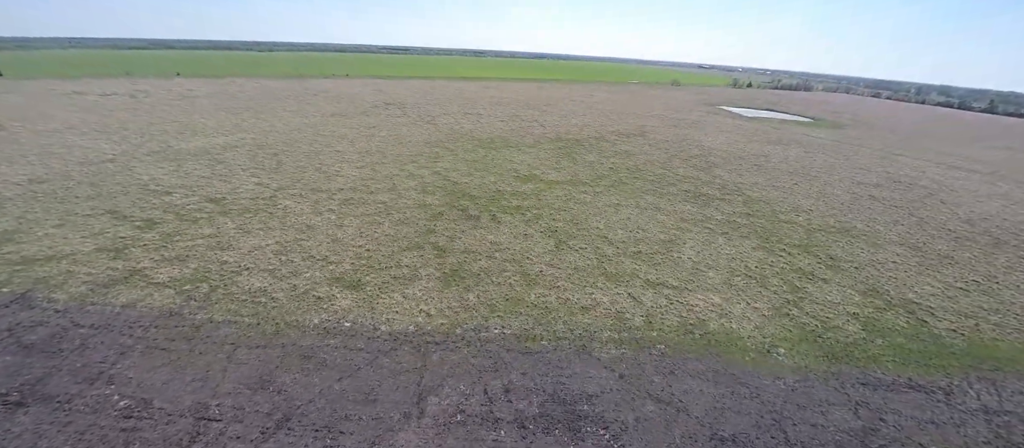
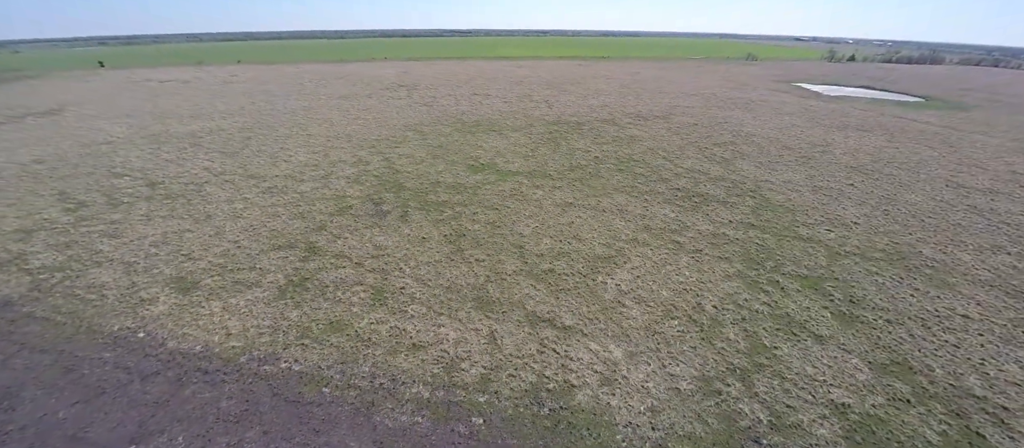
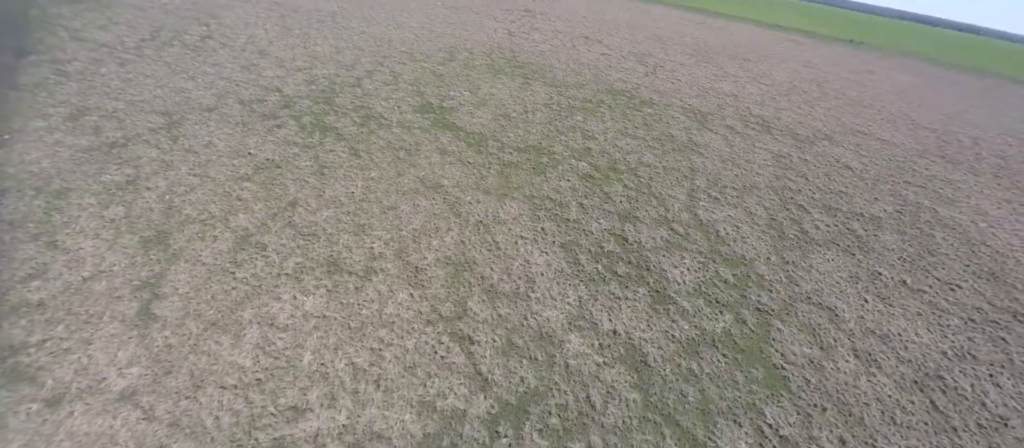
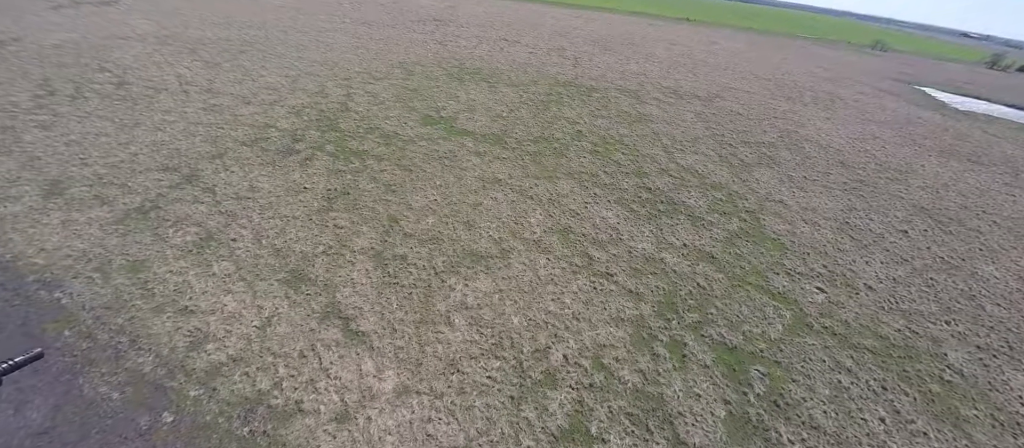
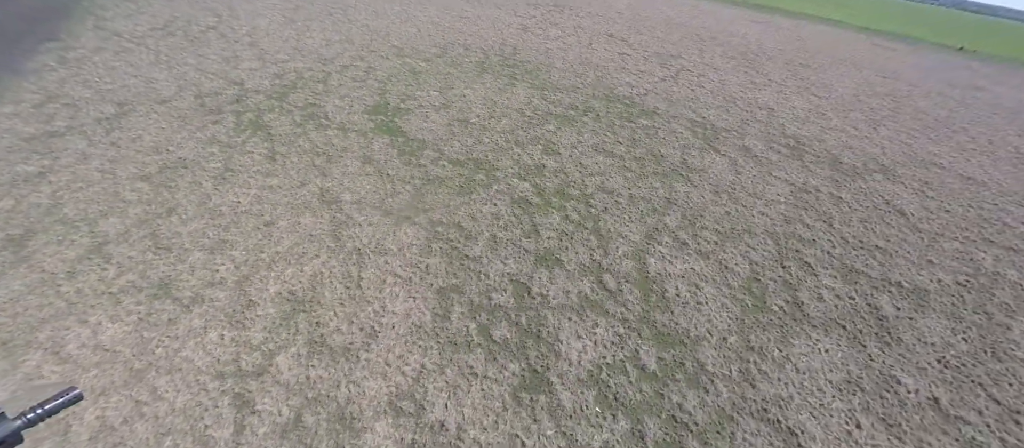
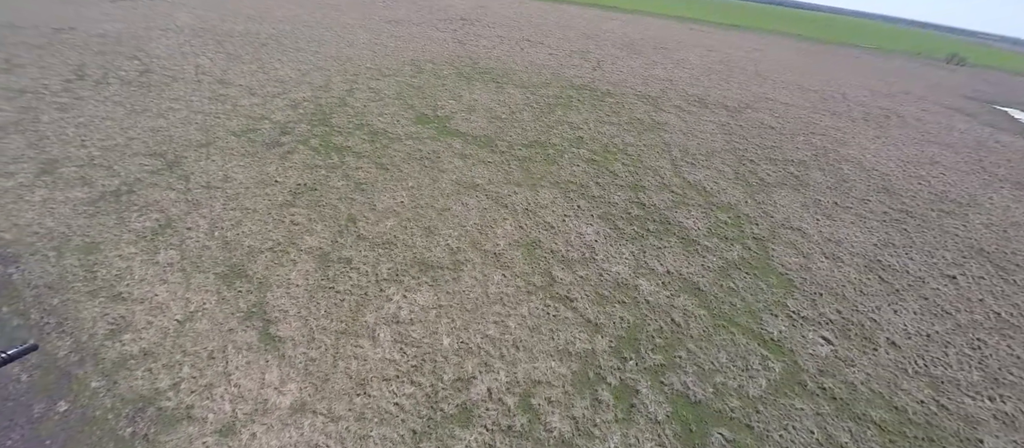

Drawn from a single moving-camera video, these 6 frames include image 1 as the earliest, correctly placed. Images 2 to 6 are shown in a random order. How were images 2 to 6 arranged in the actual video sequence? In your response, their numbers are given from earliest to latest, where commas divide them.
2, 4, 6, 3, 5
